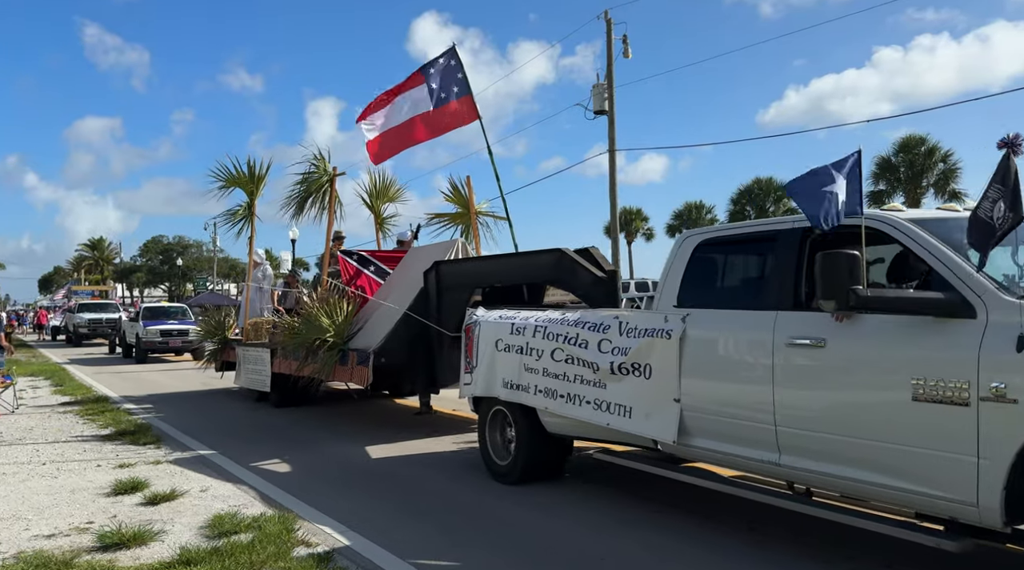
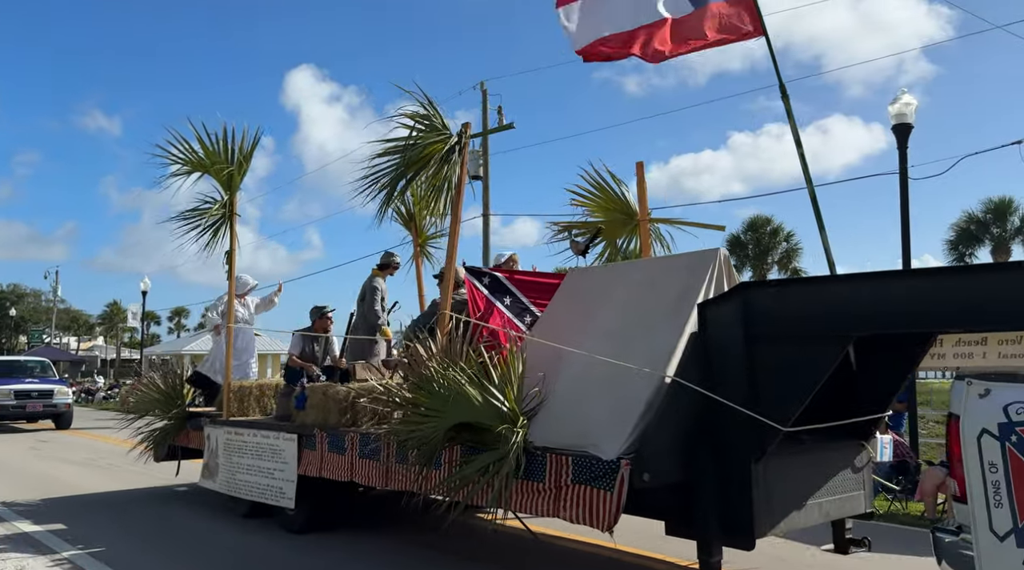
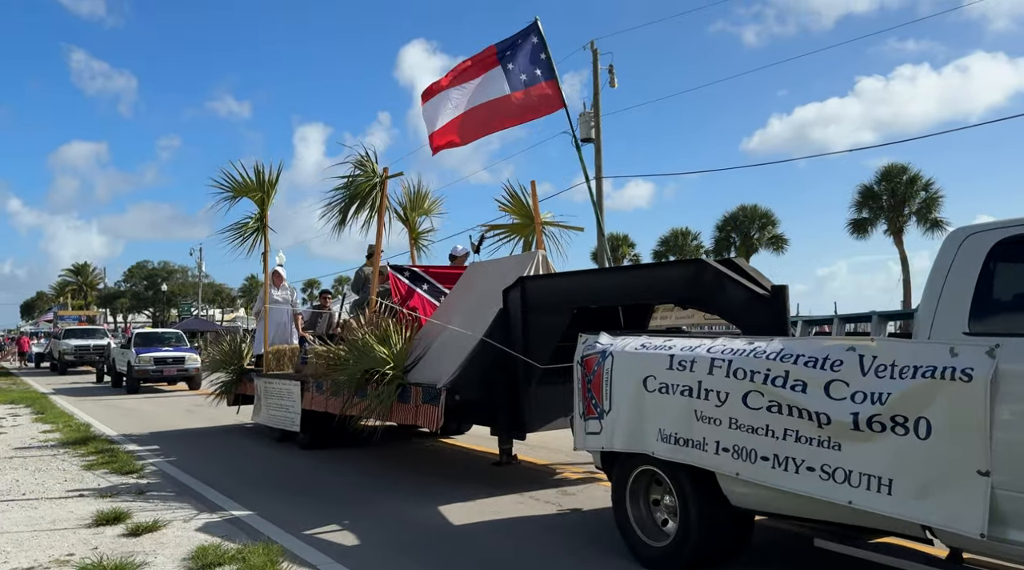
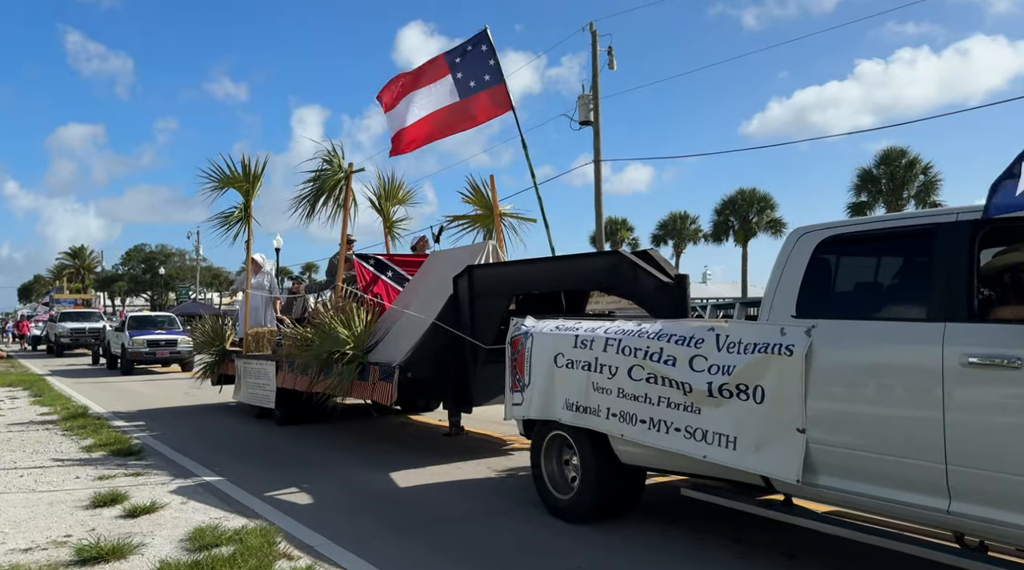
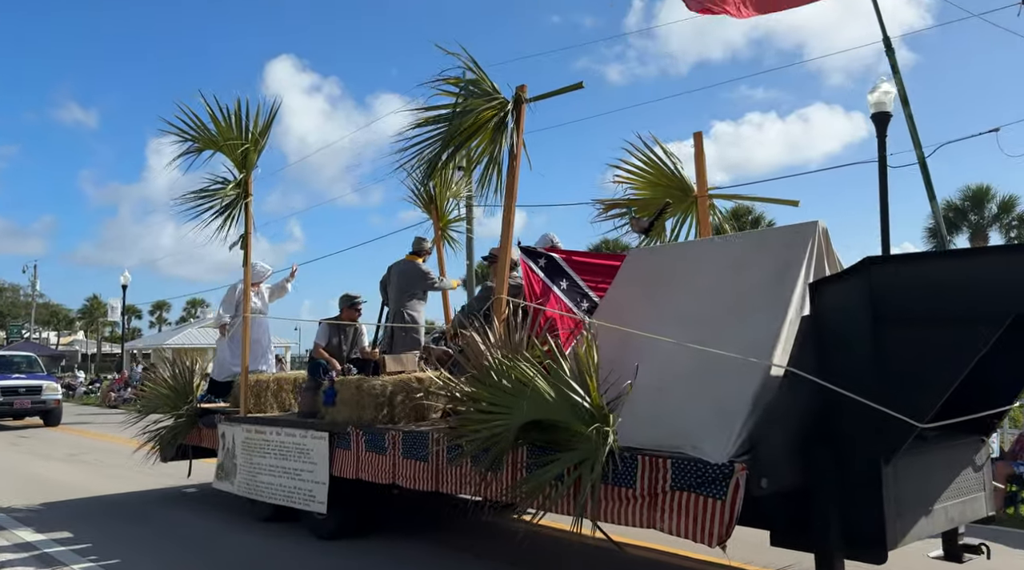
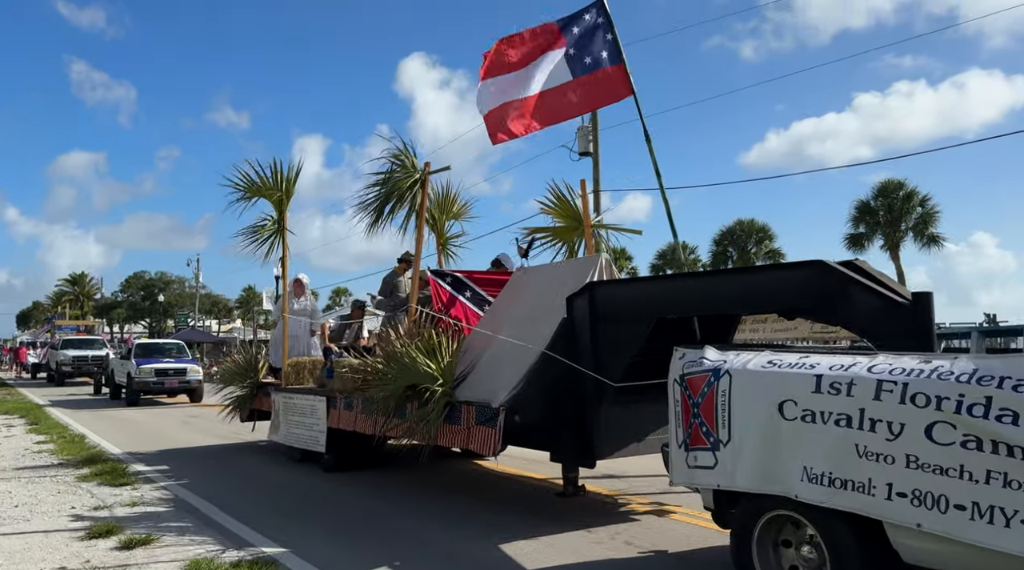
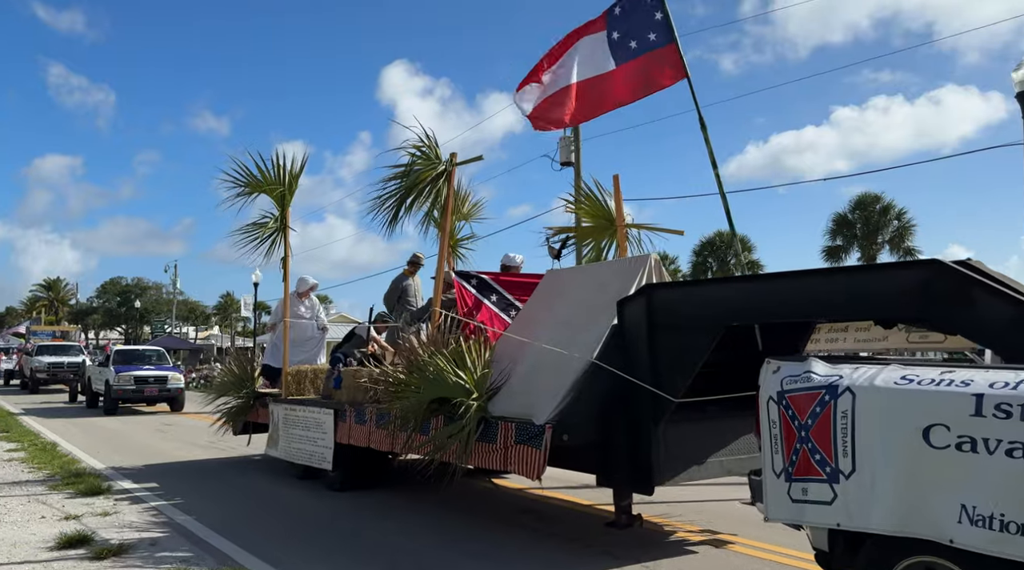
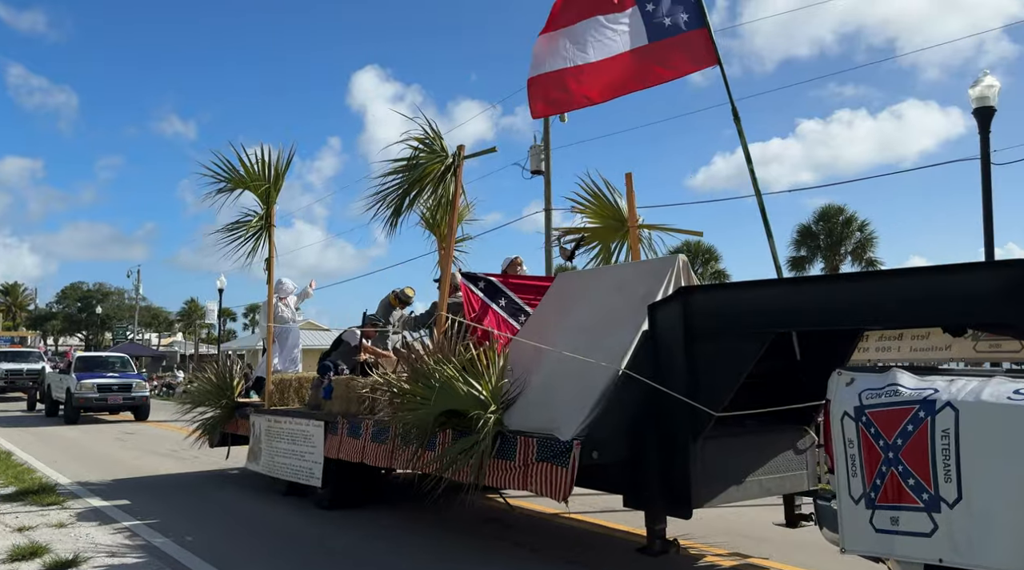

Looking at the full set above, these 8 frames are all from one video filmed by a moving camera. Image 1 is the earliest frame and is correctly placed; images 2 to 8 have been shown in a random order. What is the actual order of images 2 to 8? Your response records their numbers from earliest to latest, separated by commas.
4, 3, 6, 7, 8, 2, 5
